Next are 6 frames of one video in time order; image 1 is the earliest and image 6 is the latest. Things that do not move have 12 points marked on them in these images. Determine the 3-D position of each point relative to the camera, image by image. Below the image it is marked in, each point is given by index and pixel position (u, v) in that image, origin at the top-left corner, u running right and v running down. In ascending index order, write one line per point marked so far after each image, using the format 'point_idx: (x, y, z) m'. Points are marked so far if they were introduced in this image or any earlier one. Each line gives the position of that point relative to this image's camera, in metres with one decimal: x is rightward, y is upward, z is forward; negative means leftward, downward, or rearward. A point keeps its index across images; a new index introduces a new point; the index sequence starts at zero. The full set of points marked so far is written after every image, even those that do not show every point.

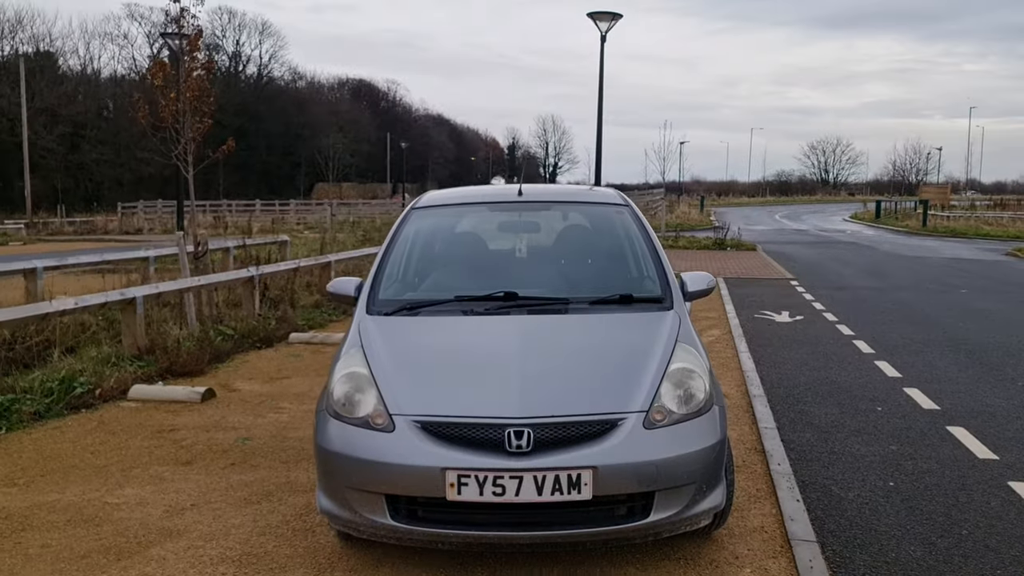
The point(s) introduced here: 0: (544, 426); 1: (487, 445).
0: (+0.1, -0.5, +3.2) m
1: (-0.1, -0.6, +3.2) m
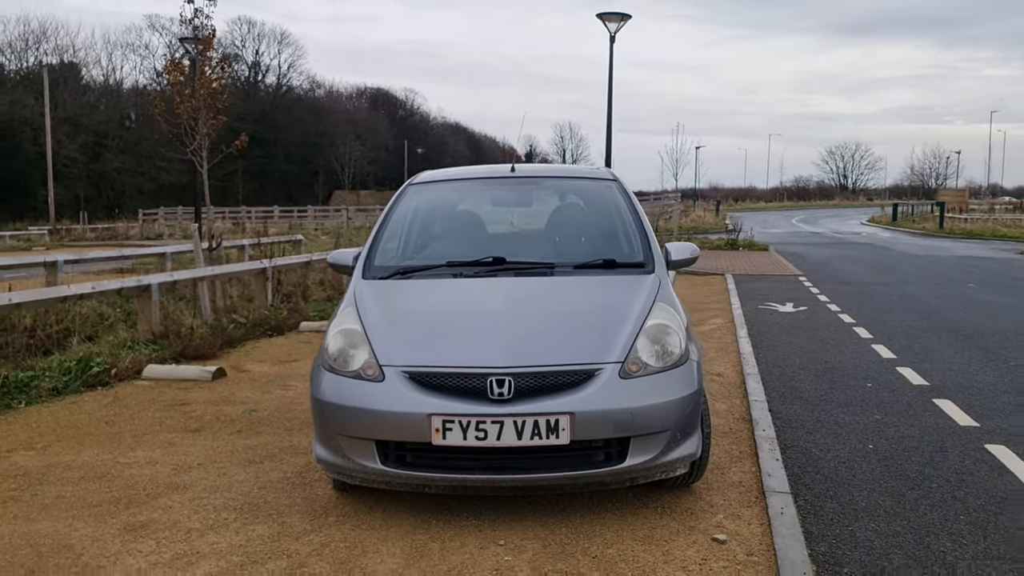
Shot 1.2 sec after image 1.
0: (0.0, -0.3, +3.4) m
1: (-0.2, -0.4, +3.4) m
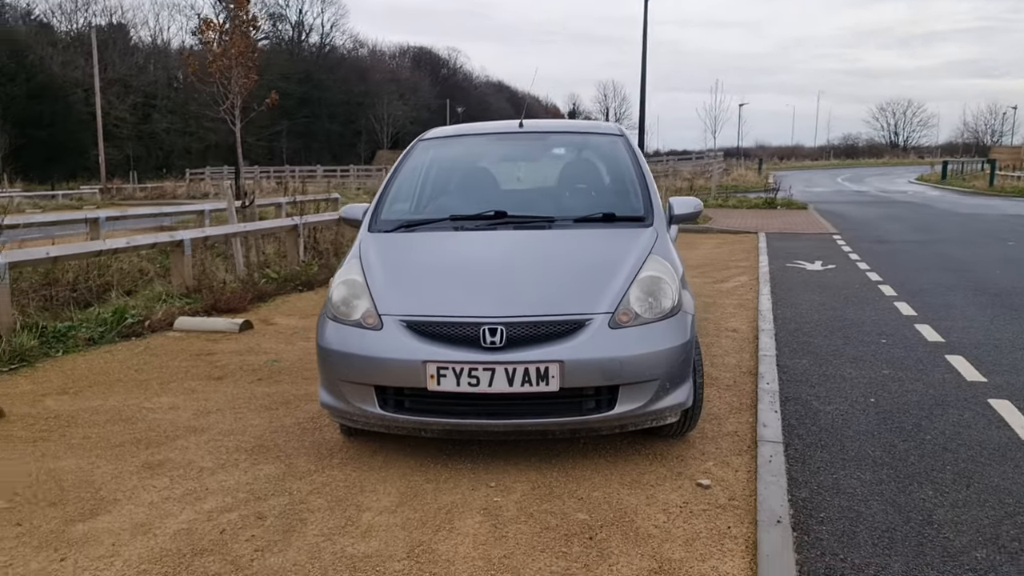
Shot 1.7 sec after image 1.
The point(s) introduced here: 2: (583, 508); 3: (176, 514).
0: (0.0, -0.1, +3.5) m
1: (-0.2, -0.2, +3.5) m
2: (+0.3, -0.8, +3.3) m
3: (-1.2, -0.8, +3.3) m
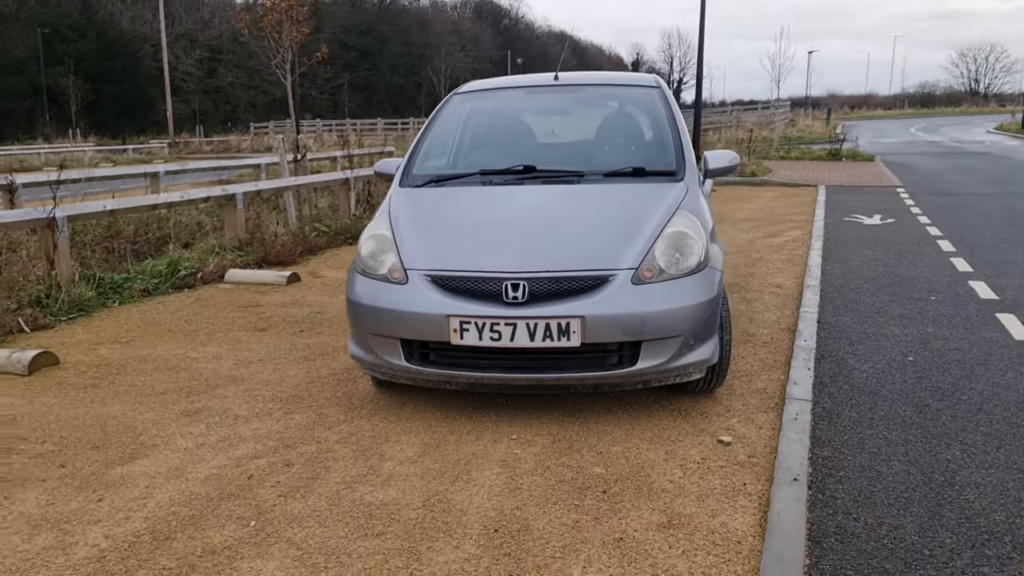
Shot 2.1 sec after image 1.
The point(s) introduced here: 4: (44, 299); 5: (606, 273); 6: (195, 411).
0: (+0.1, 0.0, +3.5) m
1: (-0.1, 0.0, +3.6) m
2: (+0.3, -0.6, +3.3) m
3: (-1.2, -0.7, +3.4) m
4: (-3.3, -0.1, +6.2) m
5: (+0.4, +0.1, +3.6) m
6: (-1.4, -0.6, +4.0) m
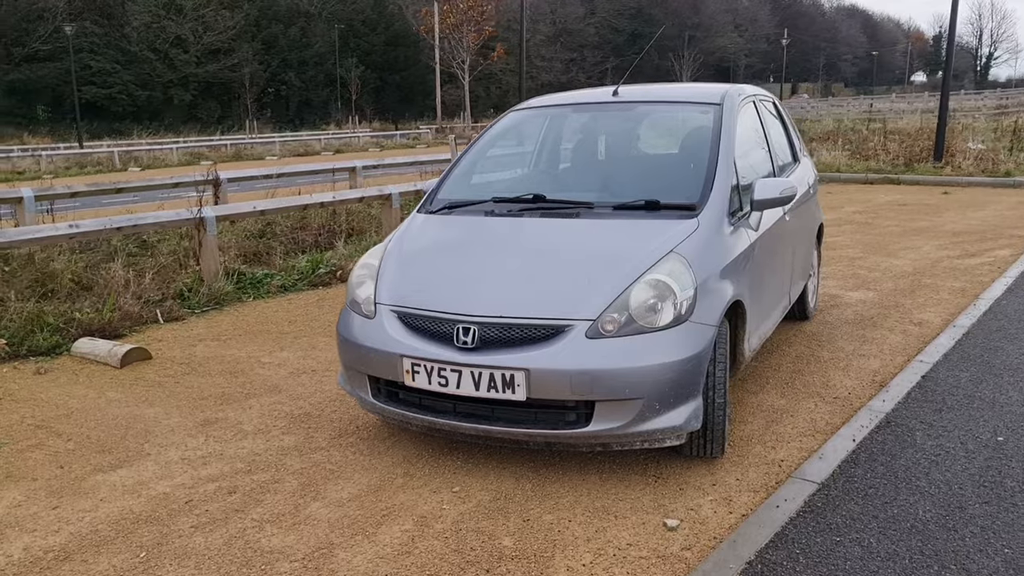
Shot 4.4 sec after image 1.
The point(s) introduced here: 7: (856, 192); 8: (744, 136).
0: (-0.1, -0.1, +3.3) m
1: (-0.3, -0.2, +3.4) m
2: (0.0, -0.8, +3.0) m
3: (-1.4, -0.8, +3.6) m
4: (-2.5, 0.0, +6.9) m
5: (+0.2, -0.1, +3.2) m
6: (-1.4, -0.6, +4.2) m
7: (+5.2, +1.4, +13.3) m
8: (+1.1, +0.8, +4.4) m
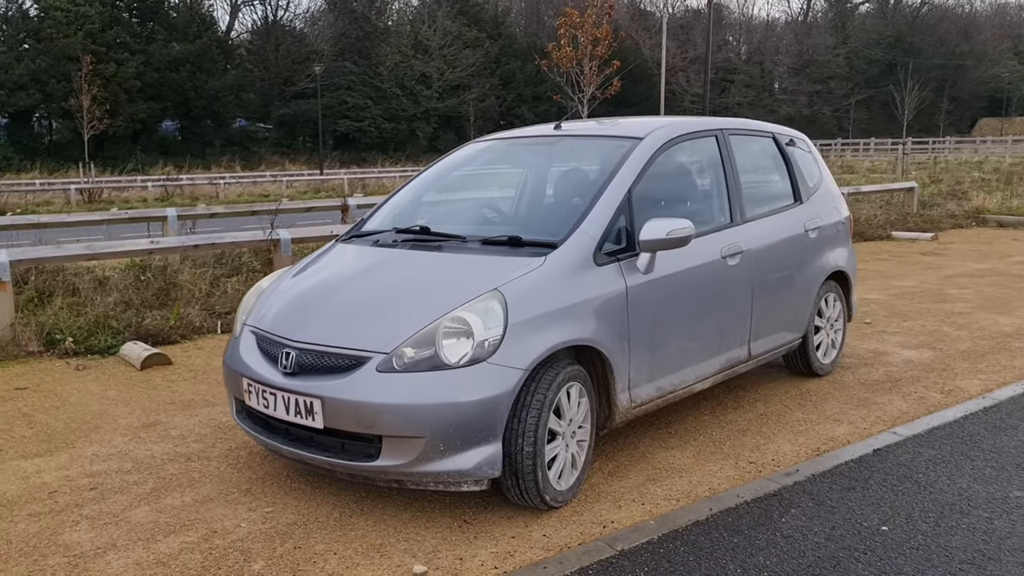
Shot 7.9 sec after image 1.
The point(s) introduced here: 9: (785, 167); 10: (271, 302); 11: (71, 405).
0: (-0.8, -0.2, +3.4) m
1: (-0.9, -0.3, +3.5) m
2: (-0.8, -0.9, +3.0) m
3: (-2.0, -0.8, +4.0) m
4: (-2.2, -0.2, +7.5) m
5: (-0.5, -0.2, +3.2) m
6: (-1.9, -0.7, +4.6) m
7: (+7.1, +0.6, +11.6) m
8: (+0.7, +0.5, +4.1) m
9: (+1.6, +0.7, +5.0) m
10: (-1.0, -0.1, +3.8) m
11: (-2.5, -0.7, +5.0) m
